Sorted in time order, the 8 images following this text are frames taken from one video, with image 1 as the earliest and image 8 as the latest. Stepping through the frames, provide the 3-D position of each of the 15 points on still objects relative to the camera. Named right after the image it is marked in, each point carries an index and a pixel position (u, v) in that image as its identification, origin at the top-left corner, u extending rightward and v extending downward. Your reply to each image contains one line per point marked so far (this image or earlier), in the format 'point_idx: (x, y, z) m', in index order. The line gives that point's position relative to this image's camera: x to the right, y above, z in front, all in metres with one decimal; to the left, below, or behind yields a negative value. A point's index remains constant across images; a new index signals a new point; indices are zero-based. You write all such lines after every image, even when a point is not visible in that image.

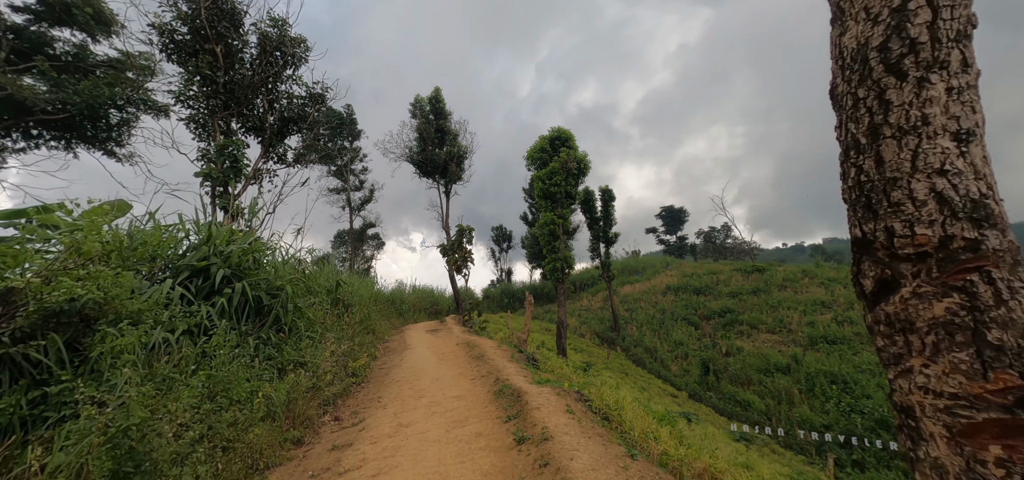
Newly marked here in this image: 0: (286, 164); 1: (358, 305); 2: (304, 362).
0: (-4.1, +1.4, +7.5) m
1: (-3.8, -1.6, +9.8) m
2: (-2.4, -1.4, +4.7) m
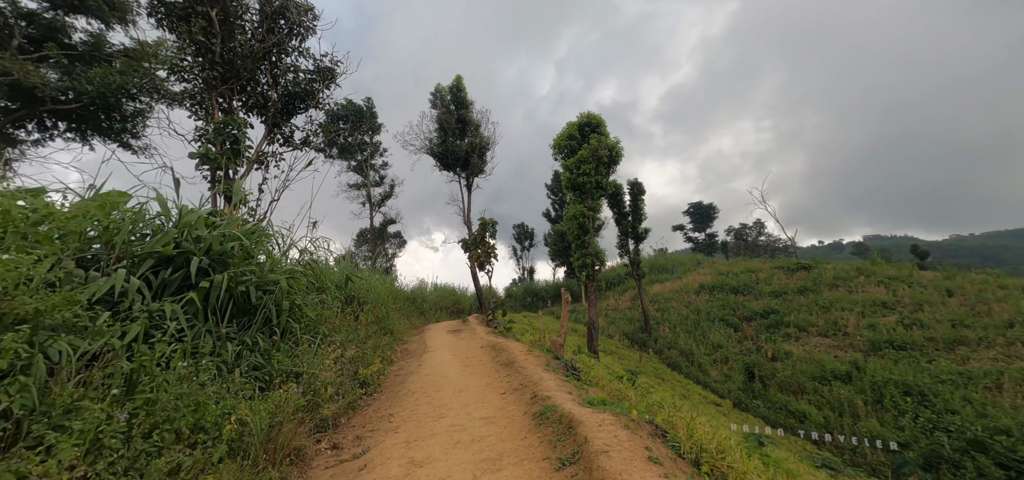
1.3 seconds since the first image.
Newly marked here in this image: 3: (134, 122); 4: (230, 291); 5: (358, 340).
0: (-3.6, +1.5, +6.7) m
1: (-3.1, -1.5, +9.0) m
2: (-2.0, -1.2, +3.8) m
3: (-9.5, +3.0, +10.2) m
4: (-2.5, -0.5, +3.6) m
5: (-2.2, -1.5, +5.8) m
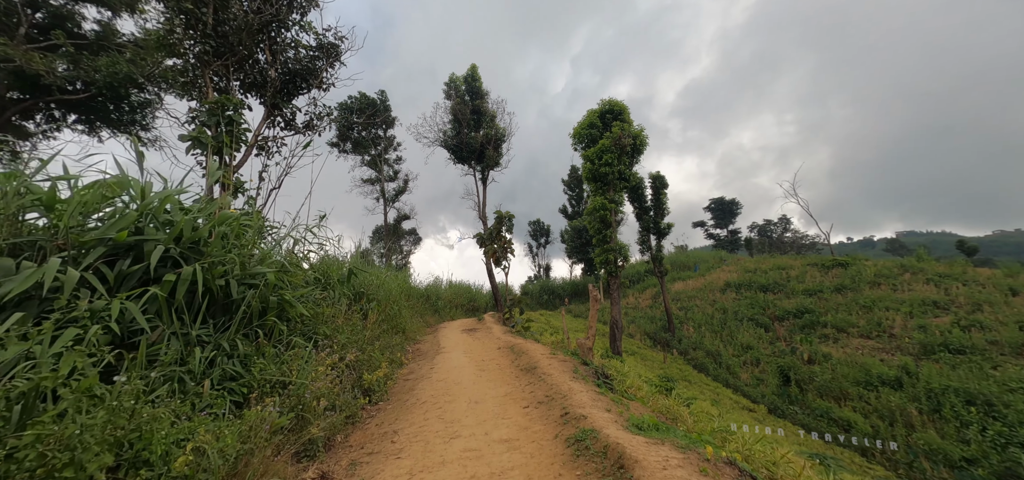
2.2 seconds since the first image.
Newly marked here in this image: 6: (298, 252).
0: (-3.3, +1.7, +6.1) m
1: (-2.7, -1.3, +8.4) m
2: (-1.8, -1.1, +3.1) m
3: (-9.1, +3.1, +9.9) m
4: (-2.3, -0.3, +3.0) m
5: (-2.0, -1.3, +5.1) m
6: (-2.9, -0.2, +5.3) m
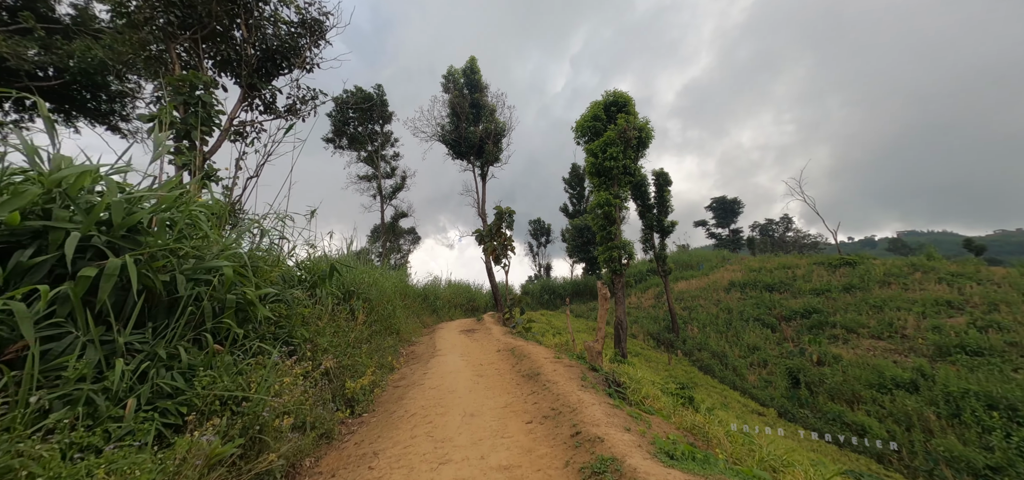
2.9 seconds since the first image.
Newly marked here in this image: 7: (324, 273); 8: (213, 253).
0: (-3.3, +1.7, +5.6) m
1: (-2.7, -1.2, +7.8) m
2: (-1.7, -1.0, +2.6) m
3: (-9.1, +3.2, +9.3) m
4: (-2.2, -0.2, +2.4) m
5: (-2.0, -1.2, +4.6) m
6: (-2.9, -0.1, +4.7) m
7: (-2.6, -0.4, +5.4) m
8: (-2.4, -0.1, +3.2) m
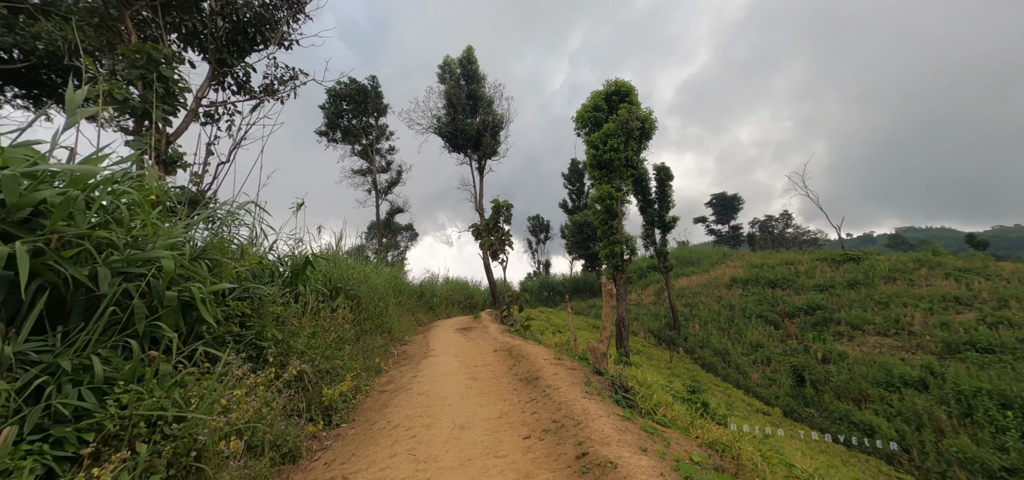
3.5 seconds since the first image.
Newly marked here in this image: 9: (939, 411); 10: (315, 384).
0: (-3.3, +1.9, +5.1) m
1: (-2.8, -1.1, +7.4) m
2: (-1.8, -0.9, +2.2) m
3: (-9.1, +3.3, +8.8) m
4: (-2.3, -0.2, +2.0) m
5: (-2.0, -1.1, +4.2) m
6: (-2.9, 0.0, +4.3) m
7: (-2.6, -0.3, +5.0) m
8: (-2.4, 0.0, +2.7) m
9: (+12.7, -5.1, +11.9) m
10: (-1.8, -1.3, +3.7) m
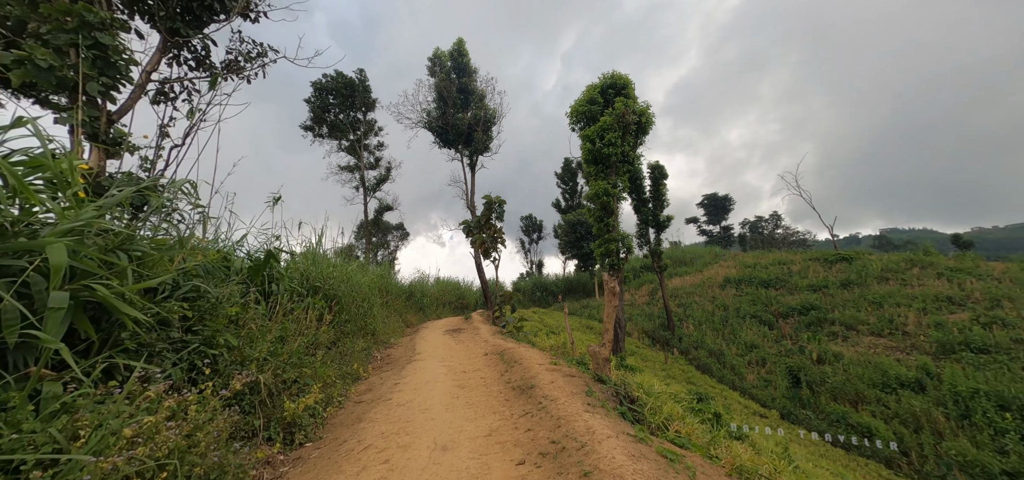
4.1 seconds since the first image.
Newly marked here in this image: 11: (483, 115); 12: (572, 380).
0: (-3.4, +1.9, +4.6) m
1: (-2.9, -1.0, +6.9) m
2: (-1.8, -0.8, +1.7) m
3: (-9.3, +3.4, +8.2) m
4: (-2.3, -0.1, +1.5) m
5: (-2.1, -1.1, +3.7) m
6: (-3.0, +0.1, +3.8) m
7: (-2.7, -0.3, +4.5) m
8: (-2.5, +0.1, +2.2) m
9: (+12.4, -5.0, +11.7) m
10: (-1.9, -1.3, +3.2) m
11: (-1.1, +4.9, +15.8) m
12: (+0.6, -1.4, +4.0) m
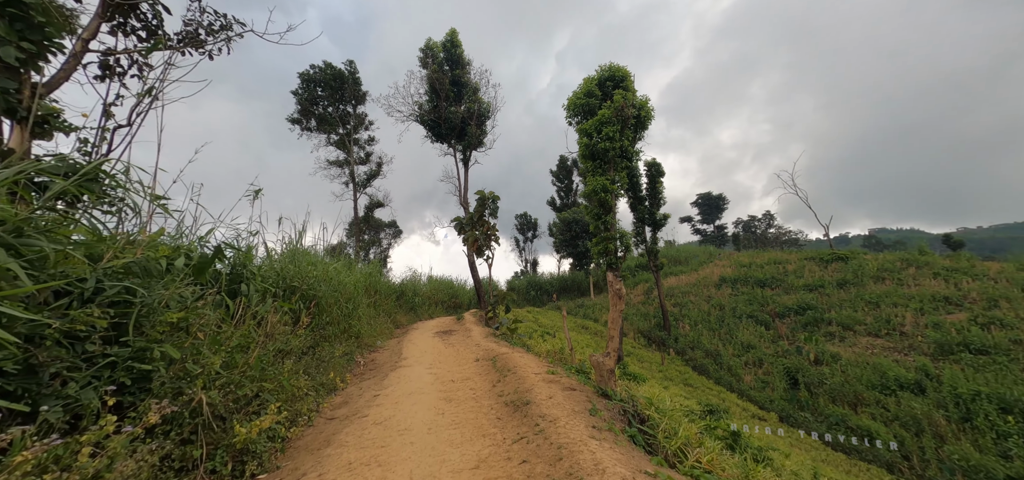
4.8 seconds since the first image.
0: (-3.5, +2.0, +4.1) m
1: (-3.0, -1.0, +6.4) m
2: (-1.8, -0.8, +1.2) m
3: (-9.4, +3.5, +7.6) m
4: (-2.3, -0.1, +1.0) m
5: (-2.1, -1.0, +3.2) m
6: (-3.0, +0.1, +3.2) m
7: (-2.8, -0.2, +4.0) m
8: (-2.5, +0.1, +1.7) m
9: (+12.2, -5.0, +11.4) m
10: (-1.9, -1.2, +2.7) m
11: (-1.4, +5.0, +15.3) m
12: (+0.5, -1.4, +3.5) m
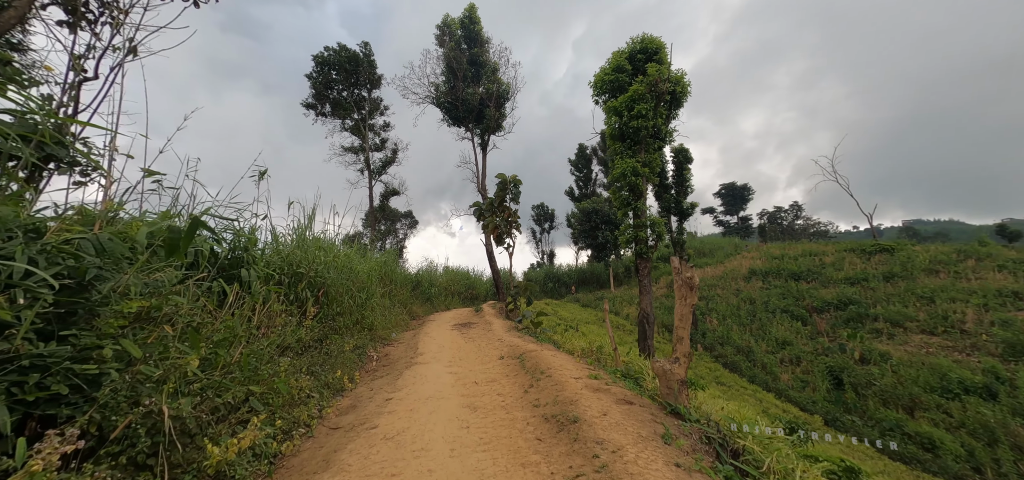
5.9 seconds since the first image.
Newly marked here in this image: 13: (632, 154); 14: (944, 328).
0: (-3.1, +2.2, +3.4) m
1: (-2.6, -0.7, +5.7) m
2: (-1.6, -0.7, +0.5) m
3: (-8.9, +3.8, +7.1) m
4: (-2.1, +0.1, +0.3) m
5: (-1.8, -0.8, +2.5) m
6: (-2.7, +0.3, +2.6) m
7: (-2.5, 0.0, +3.3) m
8: (-2.2, +0.3, +1.0) m
9: (+12.8, -4.7, +10.3) m
10: (-1.7, -1.0, +2.1) m
11: (-0.6, +5.4, +14.4) m
12: (+0.8, -1.2, +2.8) m
13: (+3.3, +2.4, +11.0) m
14: (+15.8, -3.2, +14.6) m
